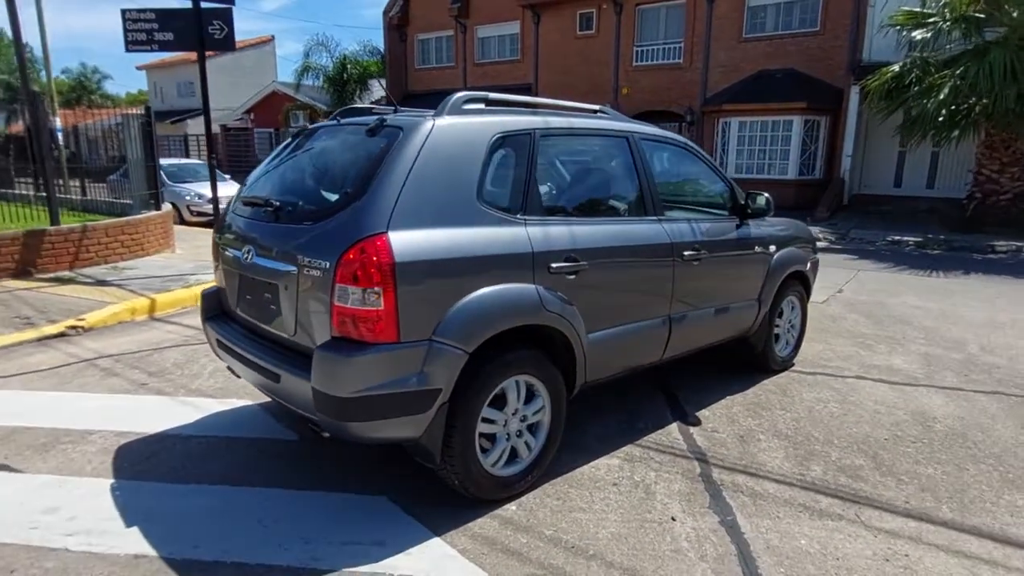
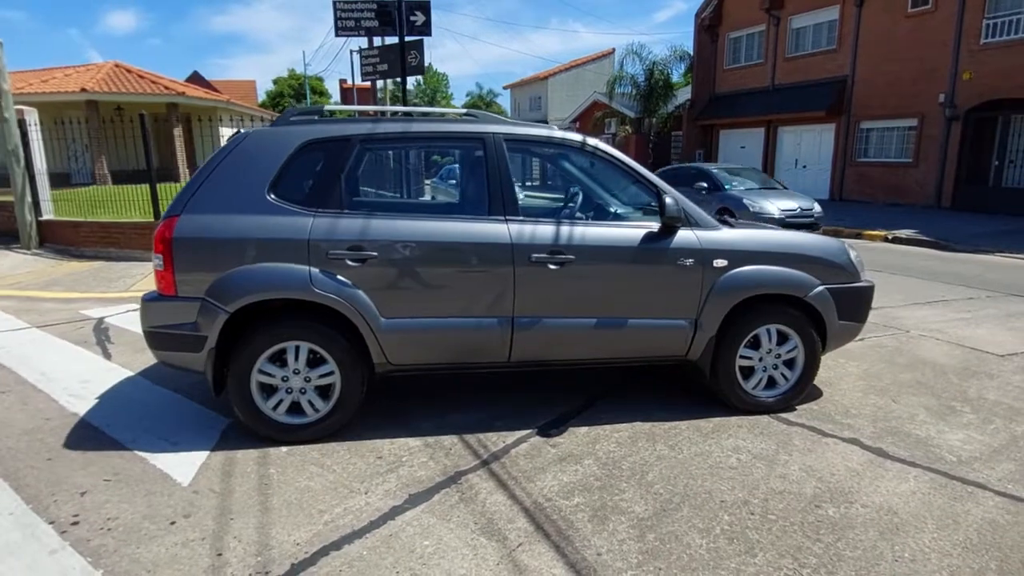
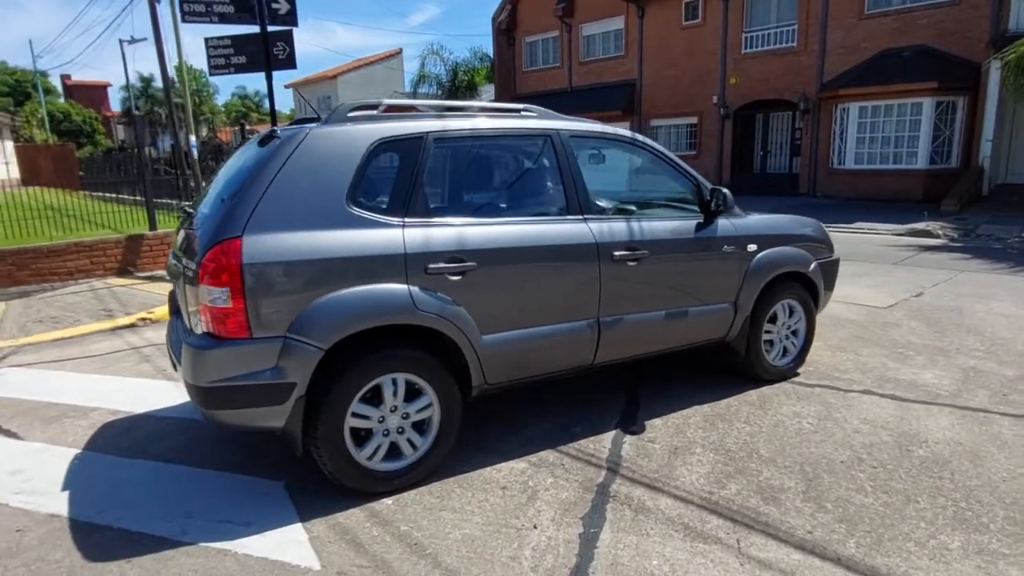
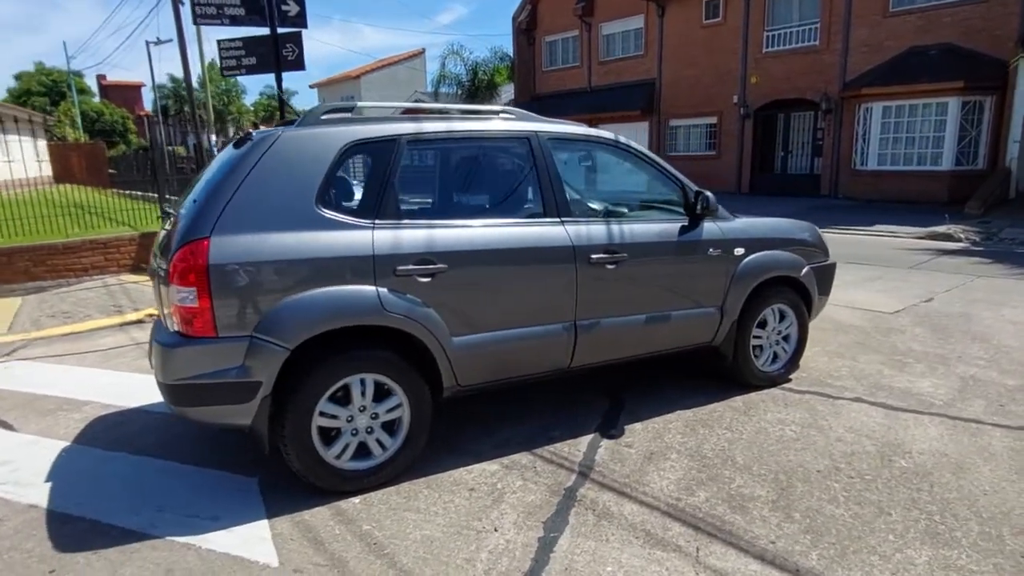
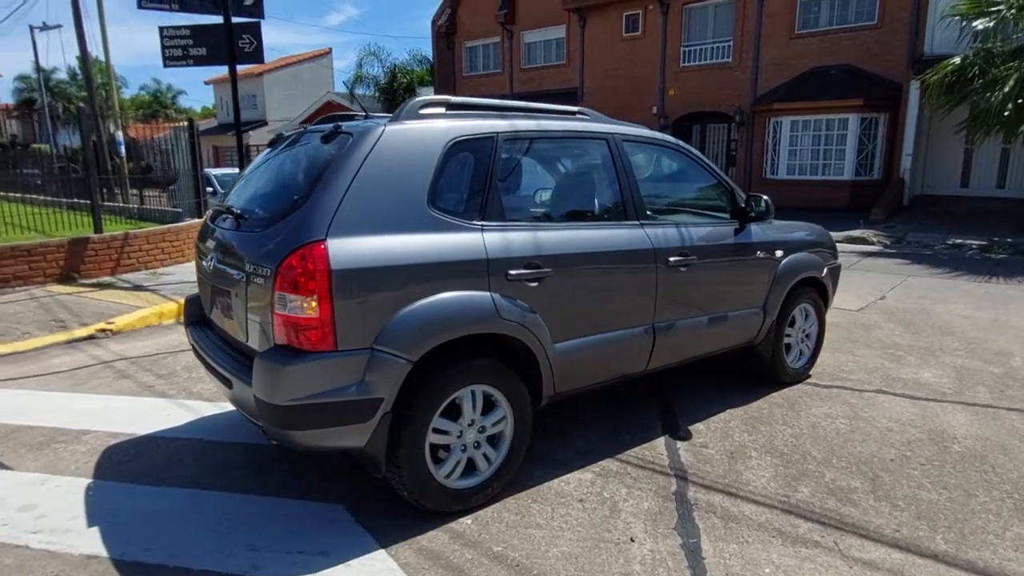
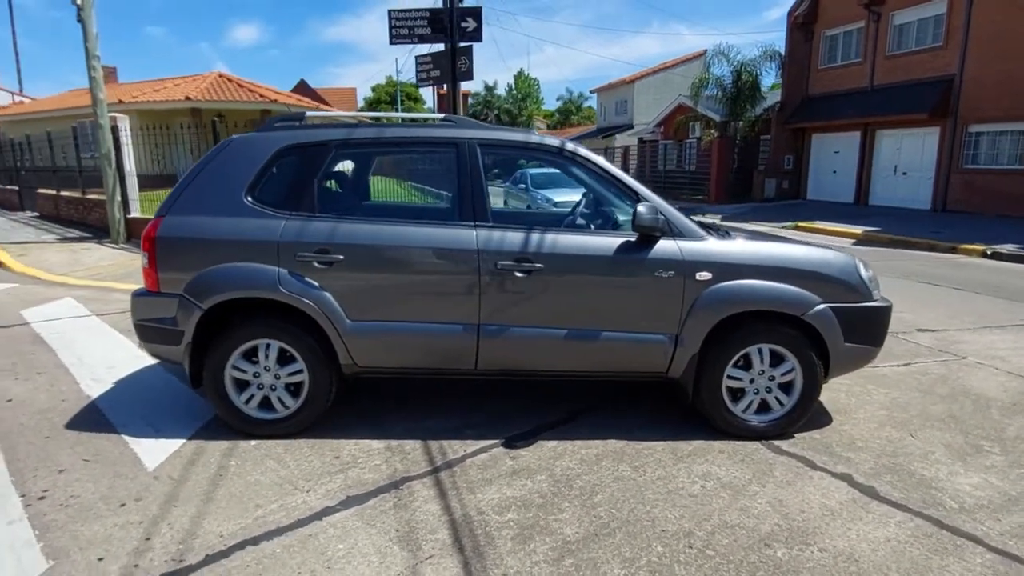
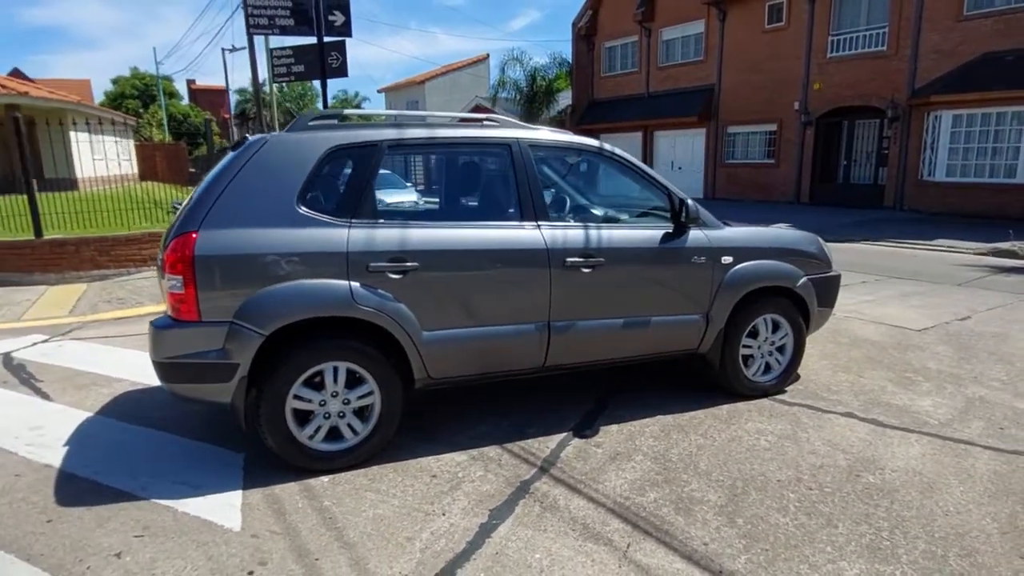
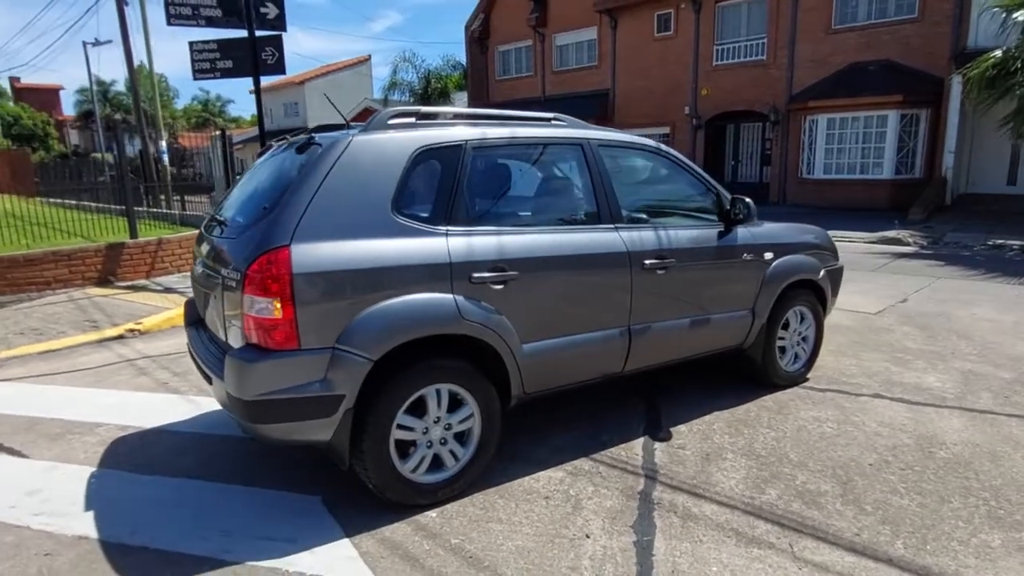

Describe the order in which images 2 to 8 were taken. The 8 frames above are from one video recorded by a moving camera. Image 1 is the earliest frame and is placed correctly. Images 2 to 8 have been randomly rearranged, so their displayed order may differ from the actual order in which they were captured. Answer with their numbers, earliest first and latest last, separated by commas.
5, 8, 3, 4, 7, 2, 6
